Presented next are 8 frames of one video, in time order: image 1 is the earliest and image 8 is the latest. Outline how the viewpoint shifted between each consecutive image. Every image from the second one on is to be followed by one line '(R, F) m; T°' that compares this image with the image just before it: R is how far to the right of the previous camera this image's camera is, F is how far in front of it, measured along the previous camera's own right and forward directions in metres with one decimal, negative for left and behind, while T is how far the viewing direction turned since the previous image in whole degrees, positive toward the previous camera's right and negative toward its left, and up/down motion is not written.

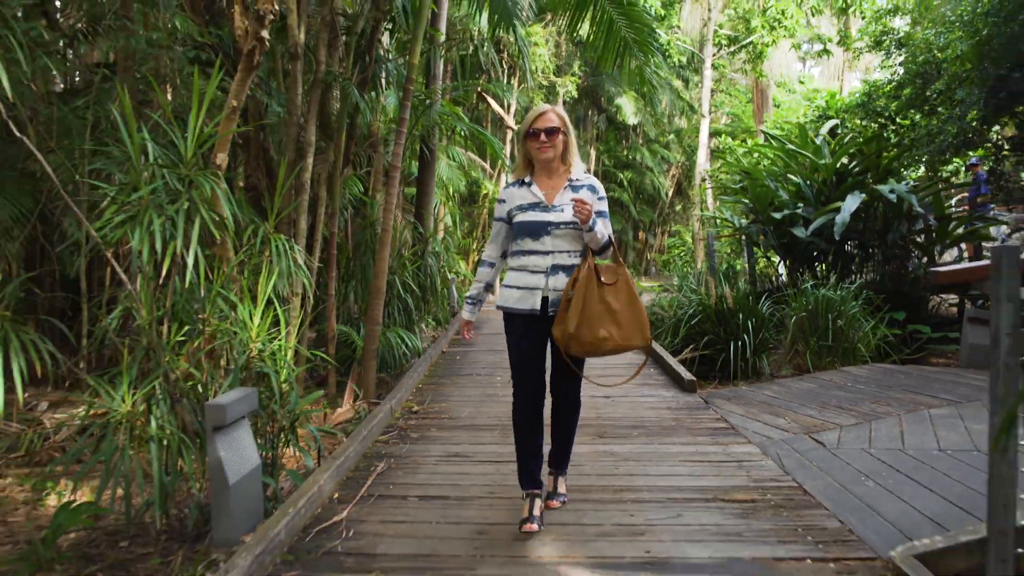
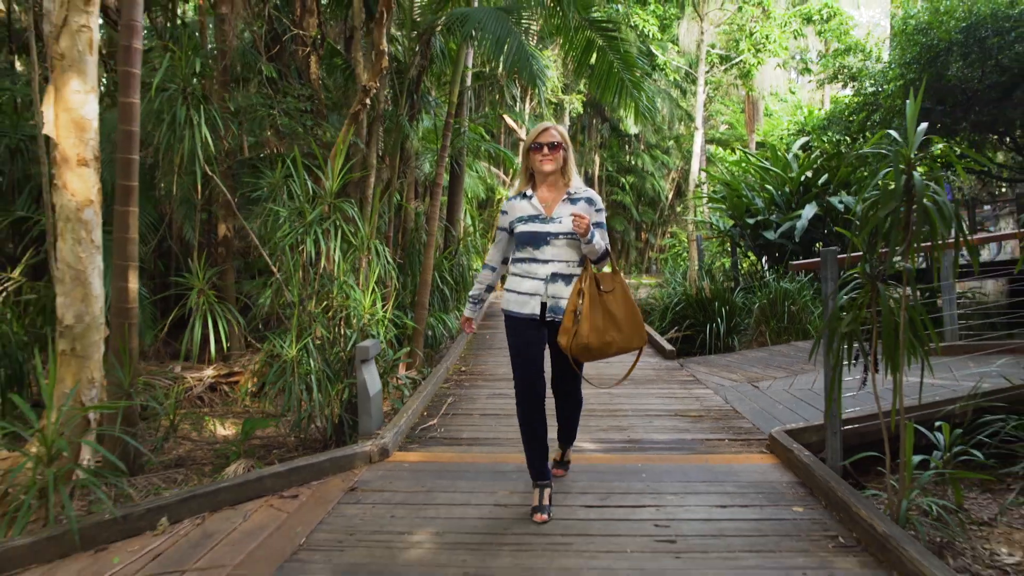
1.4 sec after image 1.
(-0.1, -1.3) m; 0°
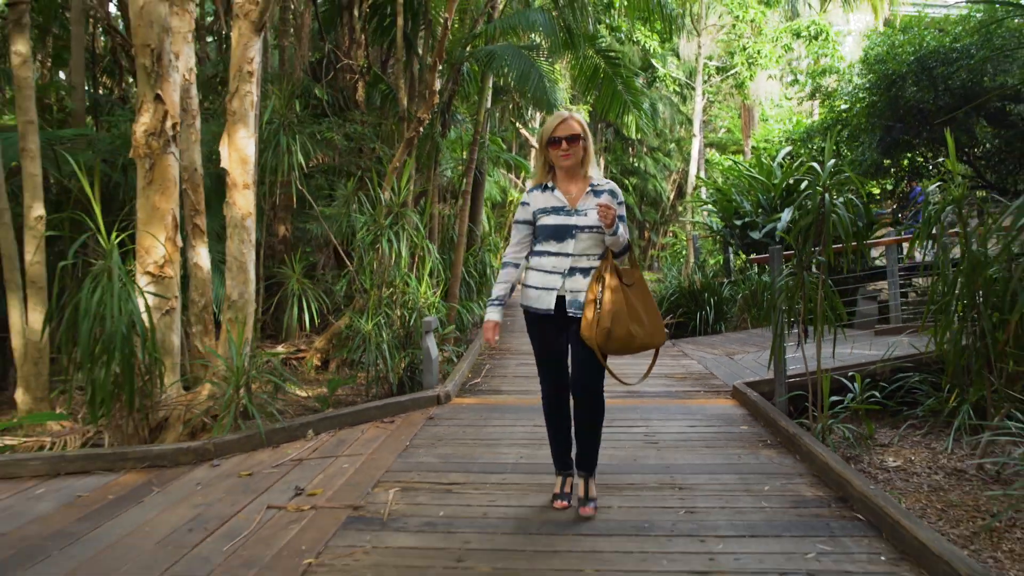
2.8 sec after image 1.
(-0.1, -1.1) m; 0°
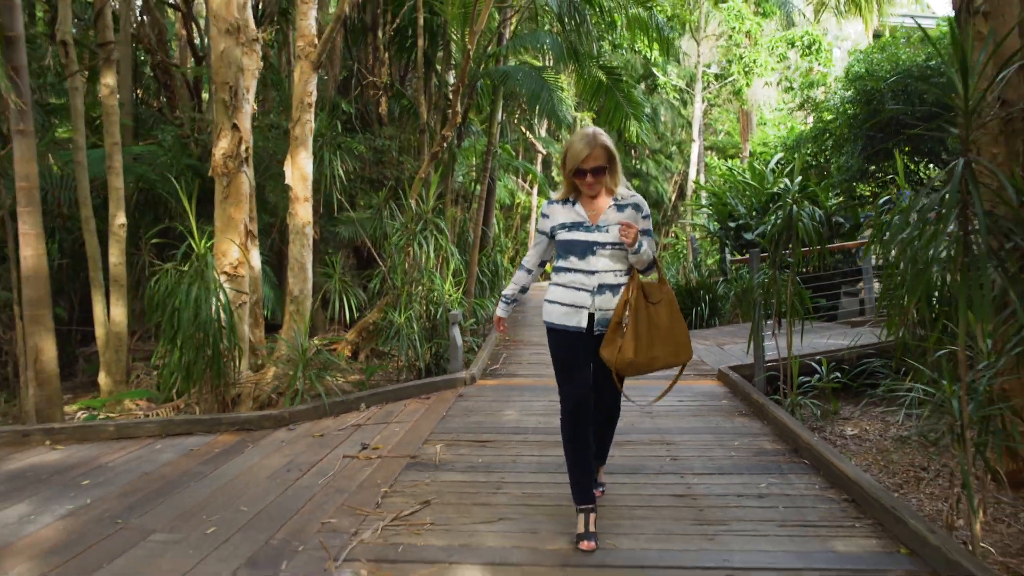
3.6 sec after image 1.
(-0.1, -0.7) m; 0°
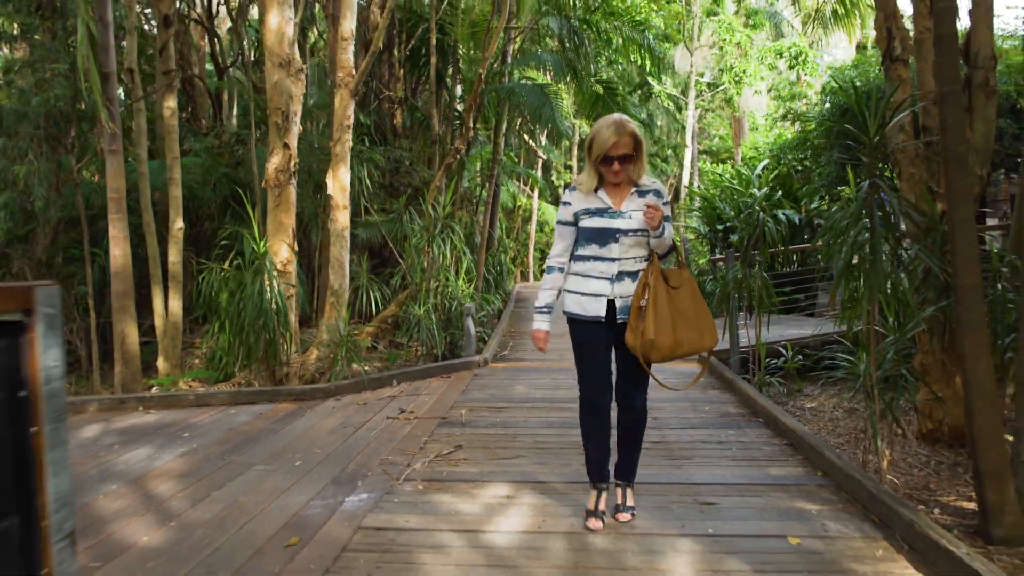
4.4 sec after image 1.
(-0.1, -0.7) m; 0°
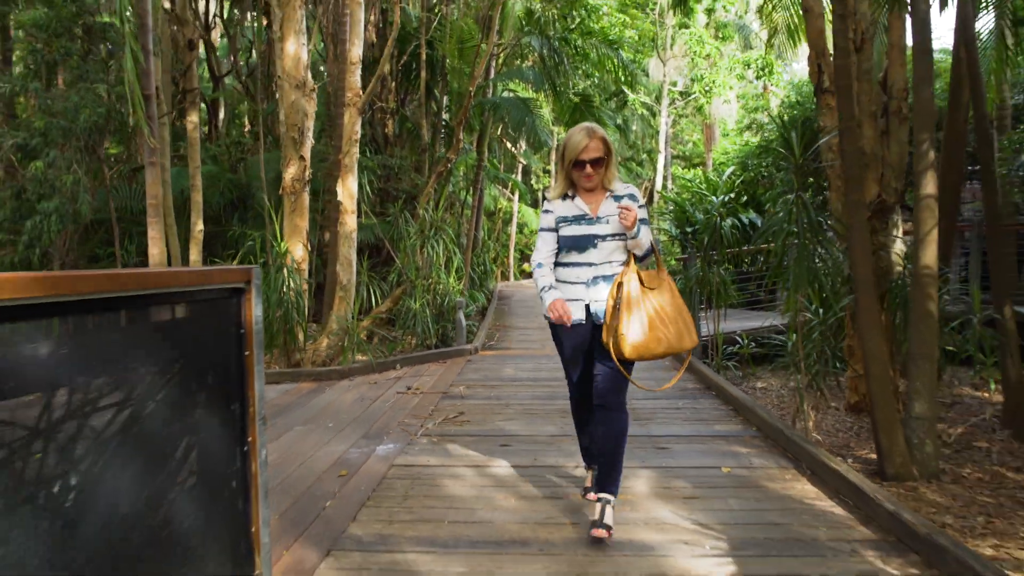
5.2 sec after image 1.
(-0.1, -0.7) m; +2°
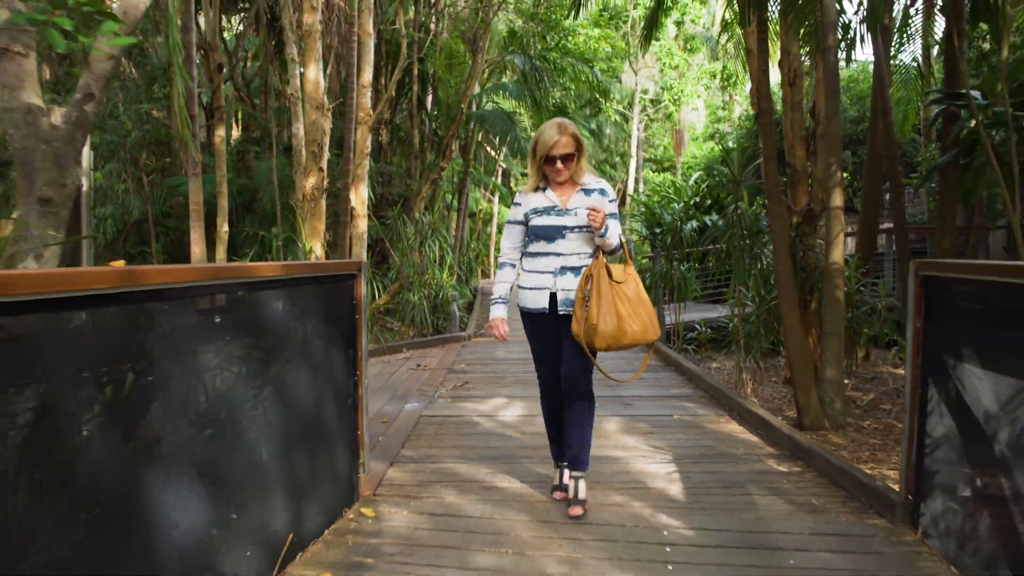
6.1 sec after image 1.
(-0.1, -0.9) m; +2°
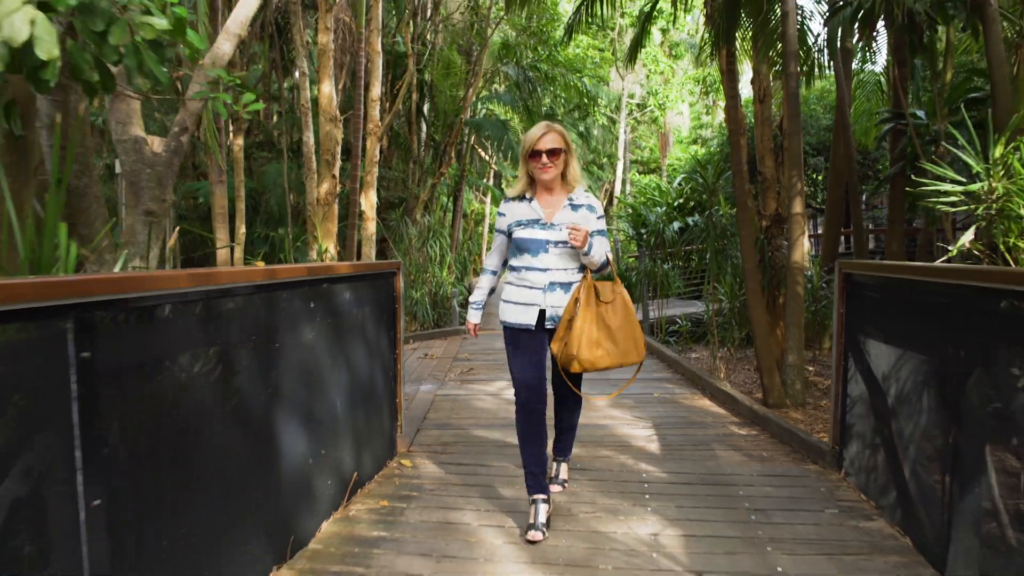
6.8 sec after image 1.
(-0.1, -0.6) m; +1°
